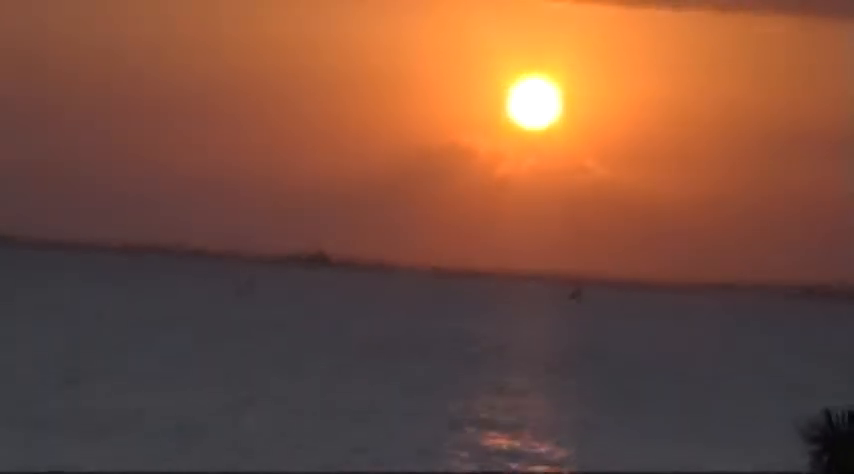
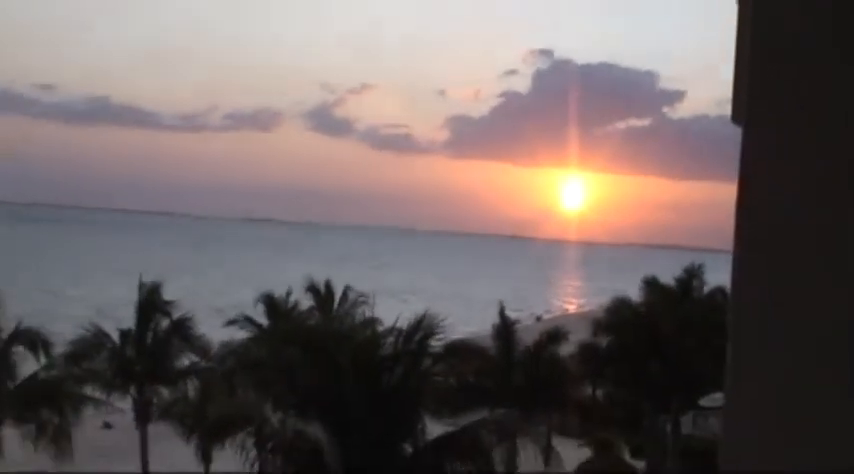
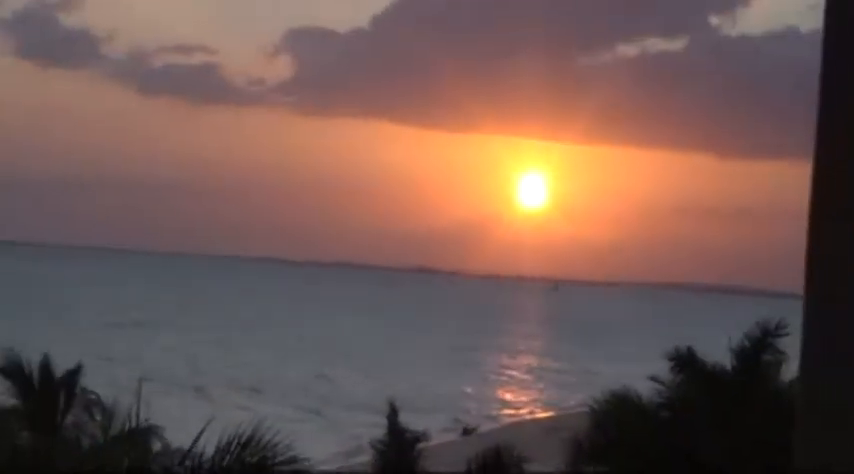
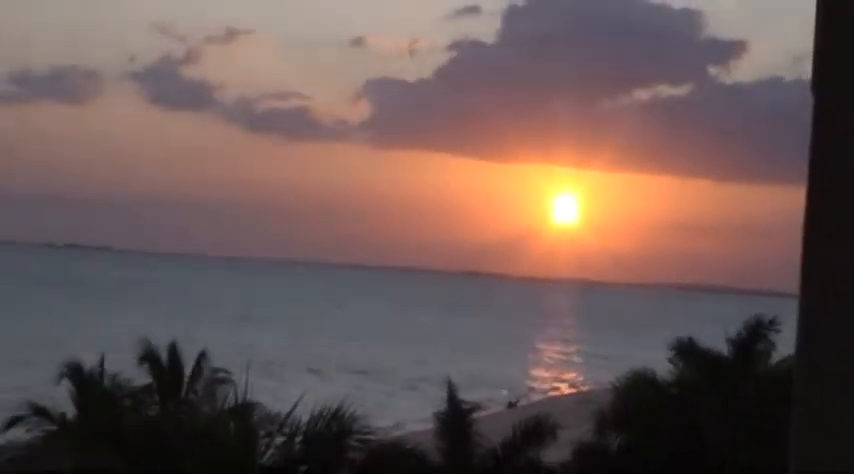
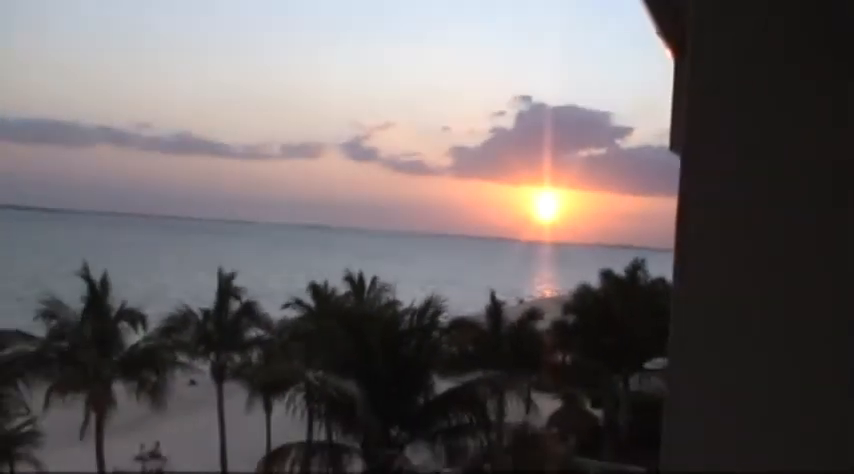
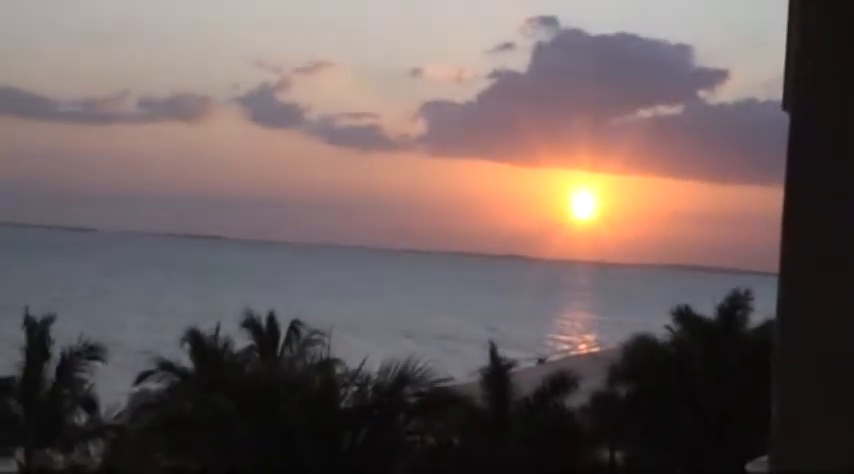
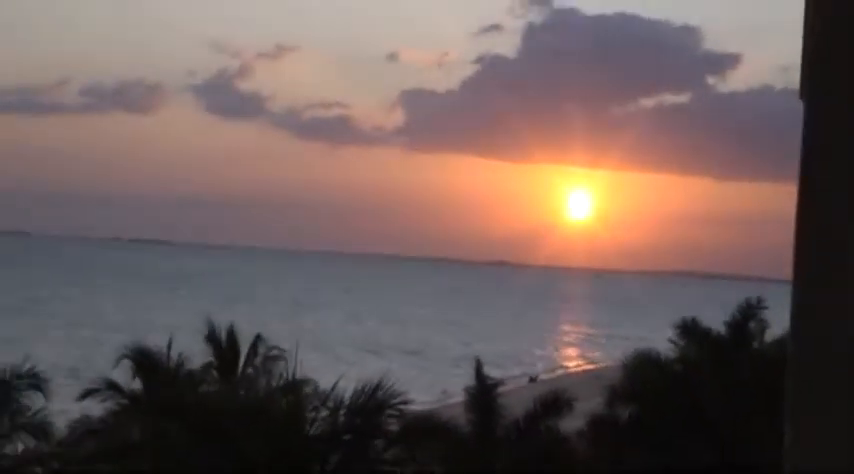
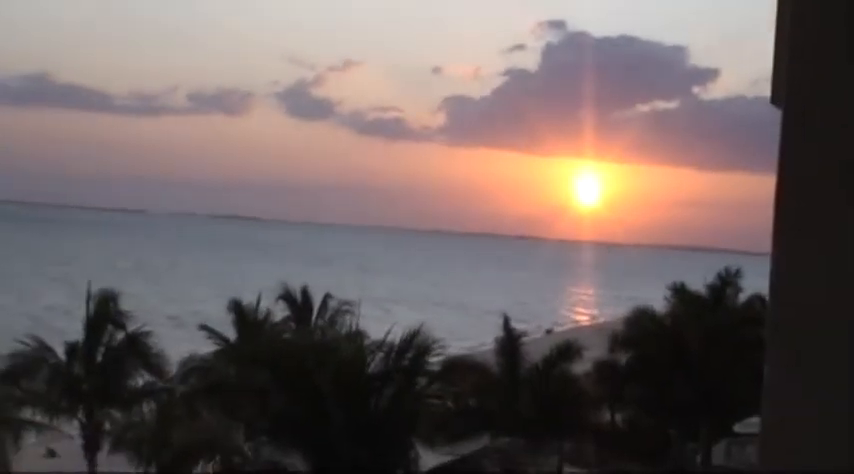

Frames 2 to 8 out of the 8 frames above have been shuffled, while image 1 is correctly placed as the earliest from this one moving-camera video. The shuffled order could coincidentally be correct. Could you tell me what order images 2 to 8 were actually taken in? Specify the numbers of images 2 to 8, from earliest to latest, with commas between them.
3, 4, 7, 6, 8, 2, 5
